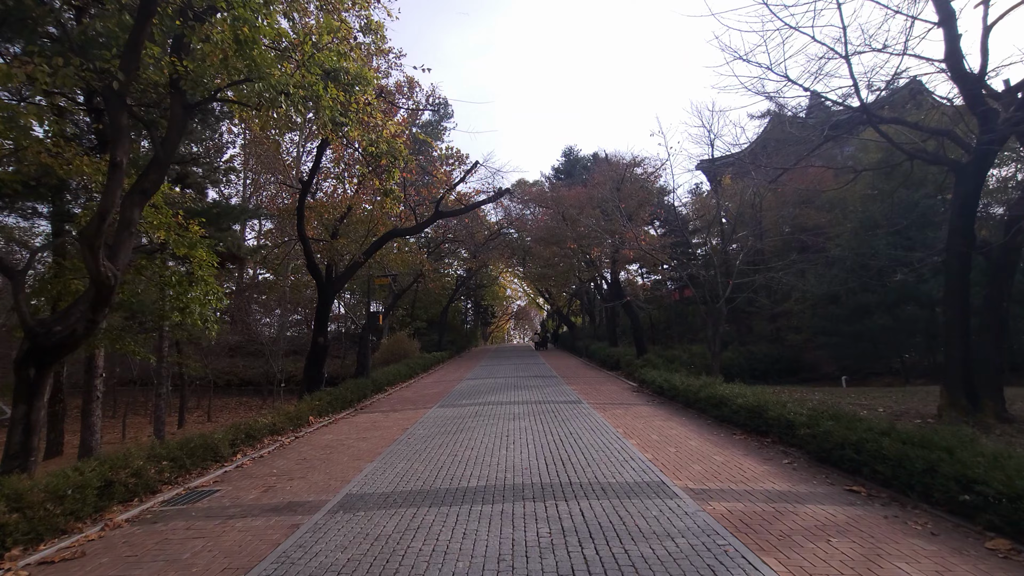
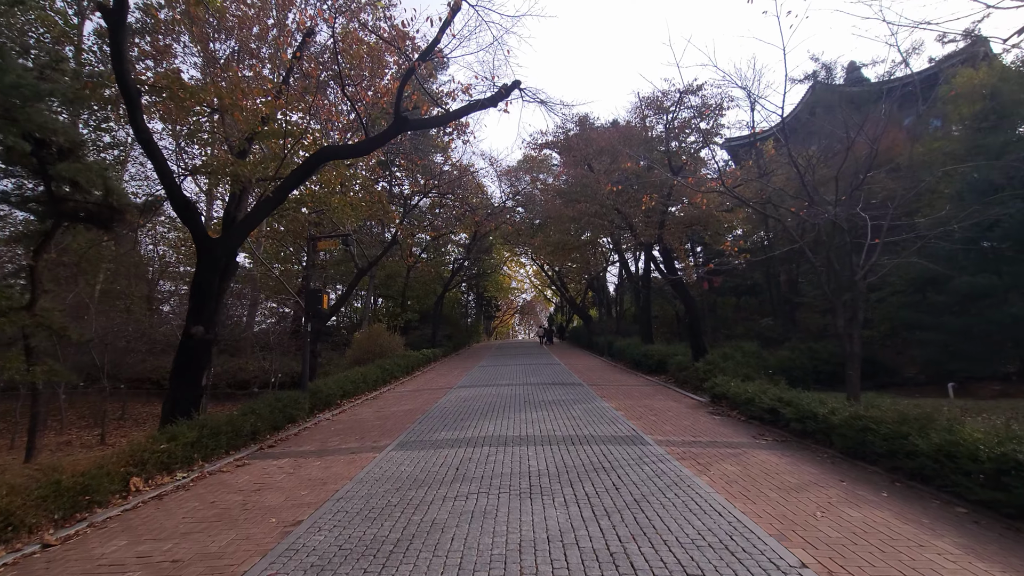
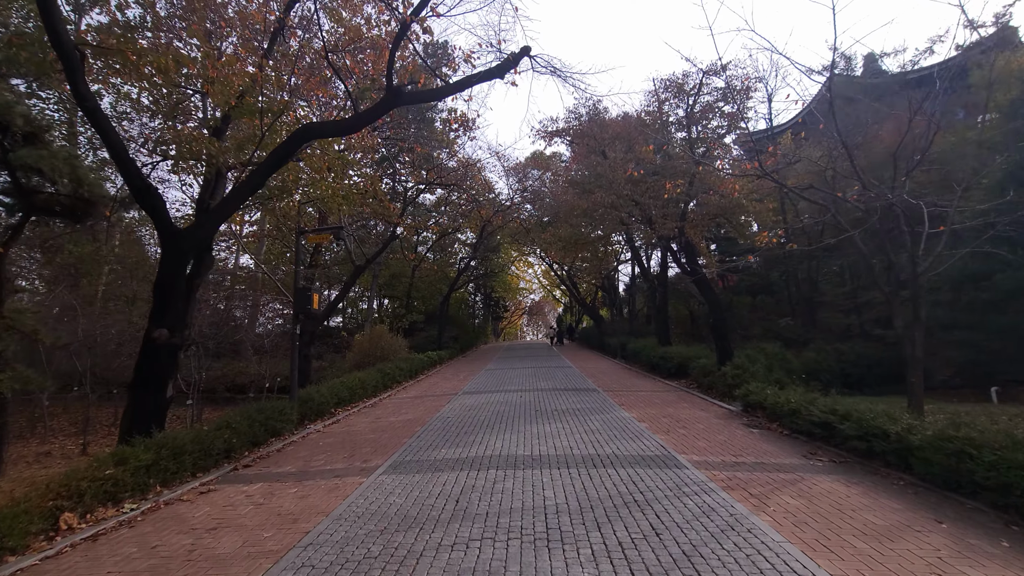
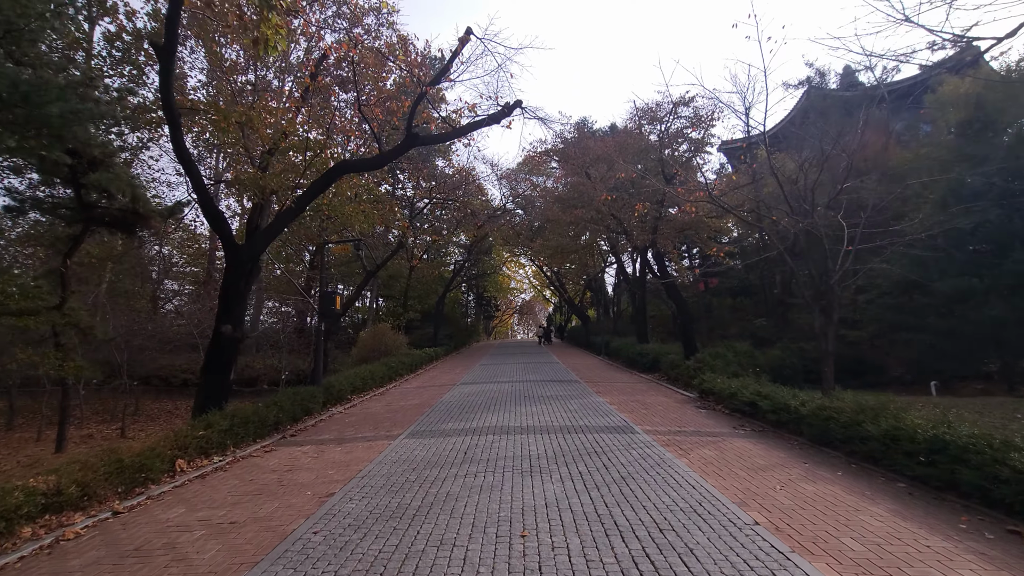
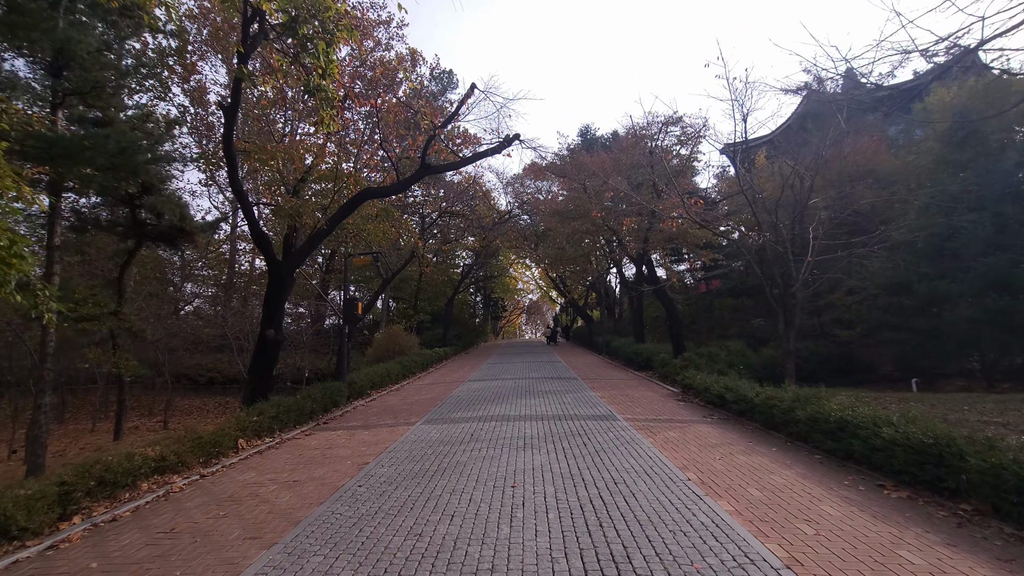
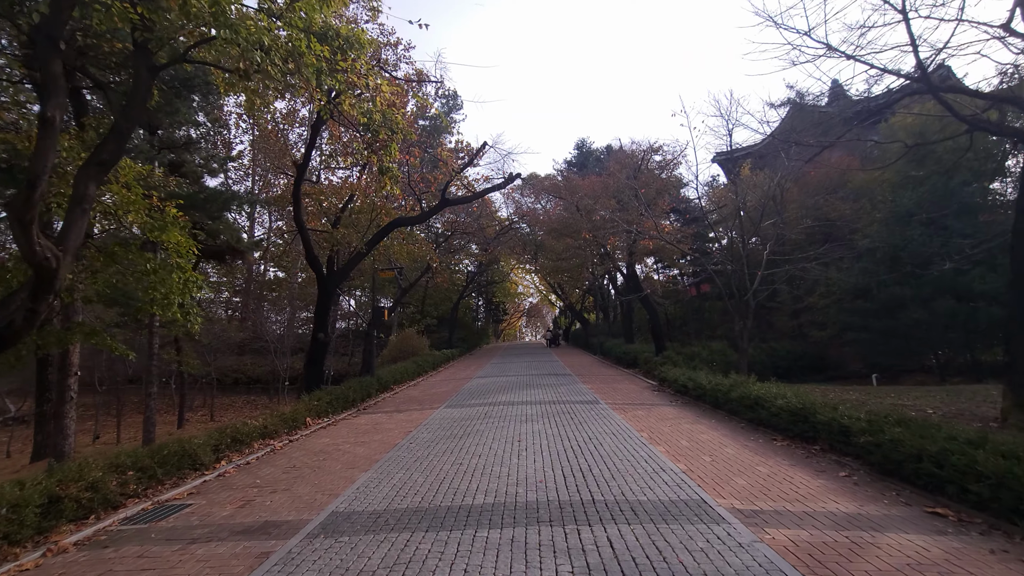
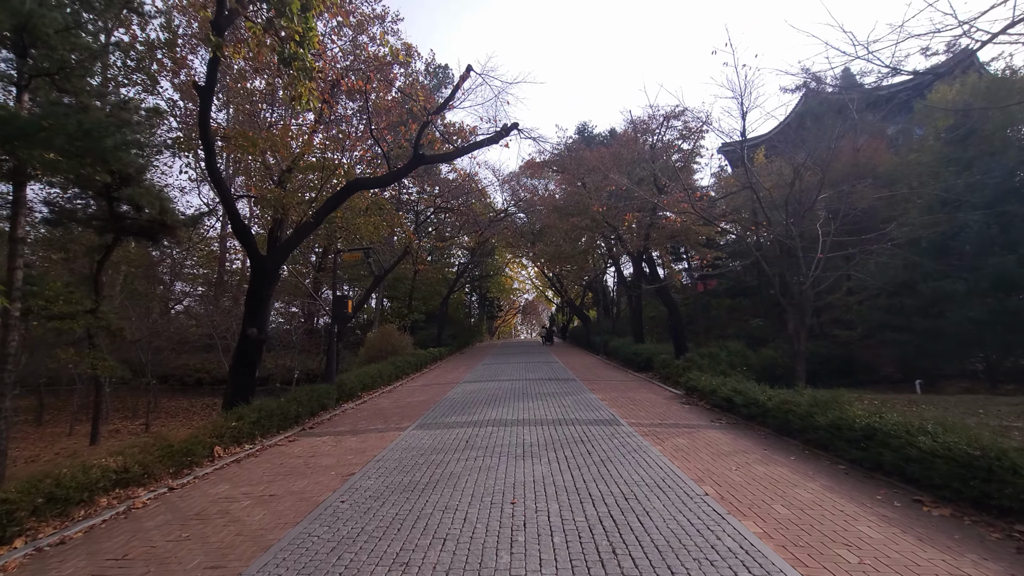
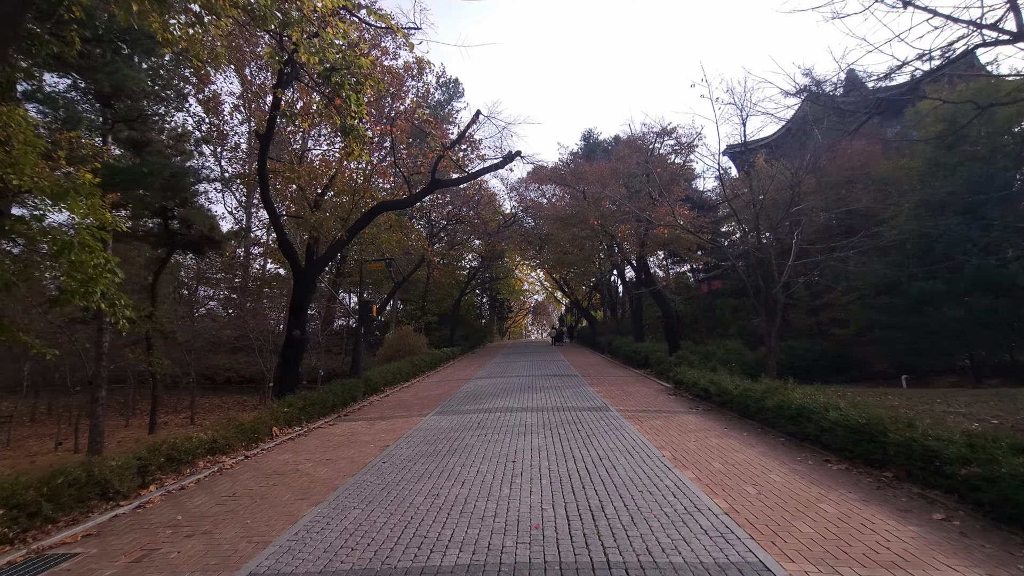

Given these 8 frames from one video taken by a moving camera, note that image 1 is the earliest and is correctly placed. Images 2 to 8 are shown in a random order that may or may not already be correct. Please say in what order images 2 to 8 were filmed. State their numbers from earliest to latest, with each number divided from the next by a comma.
6, 8, 5, 7, 4, 2, 3
